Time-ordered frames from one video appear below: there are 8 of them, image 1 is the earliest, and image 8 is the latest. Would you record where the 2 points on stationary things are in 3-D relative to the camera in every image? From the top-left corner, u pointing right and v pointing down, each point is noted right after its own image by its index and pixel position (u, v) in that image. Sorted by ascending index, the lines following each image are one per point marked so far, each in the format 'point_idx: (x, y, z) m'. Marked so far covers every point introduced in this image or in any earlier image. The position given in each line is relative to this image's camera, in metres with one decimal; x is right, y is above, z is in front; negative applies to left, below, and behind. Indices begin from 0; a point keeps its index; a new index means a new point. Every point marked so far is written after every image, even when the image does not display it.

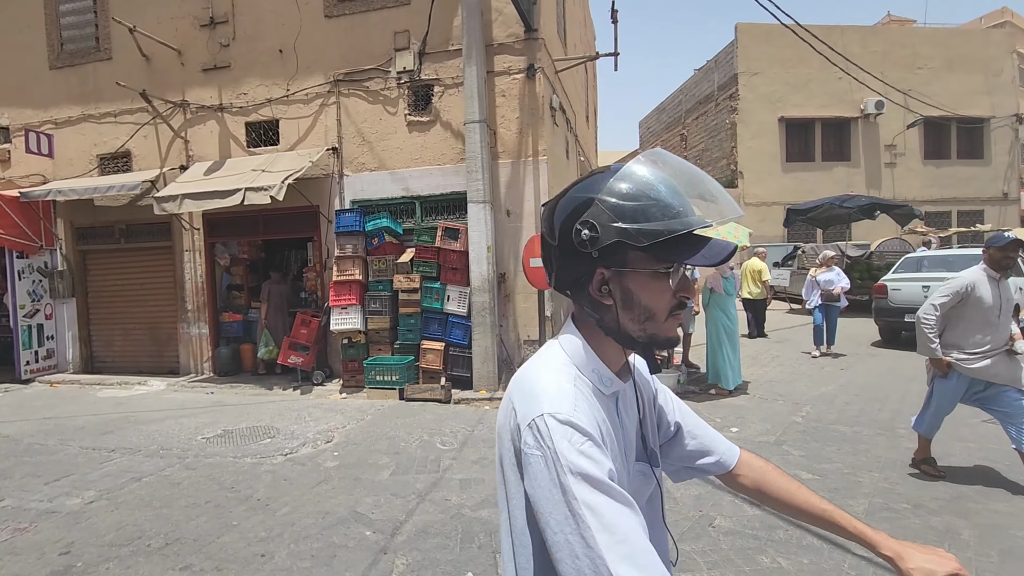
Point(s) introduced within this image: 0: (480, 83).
0: (-0.4, +2.6, +6.8) m
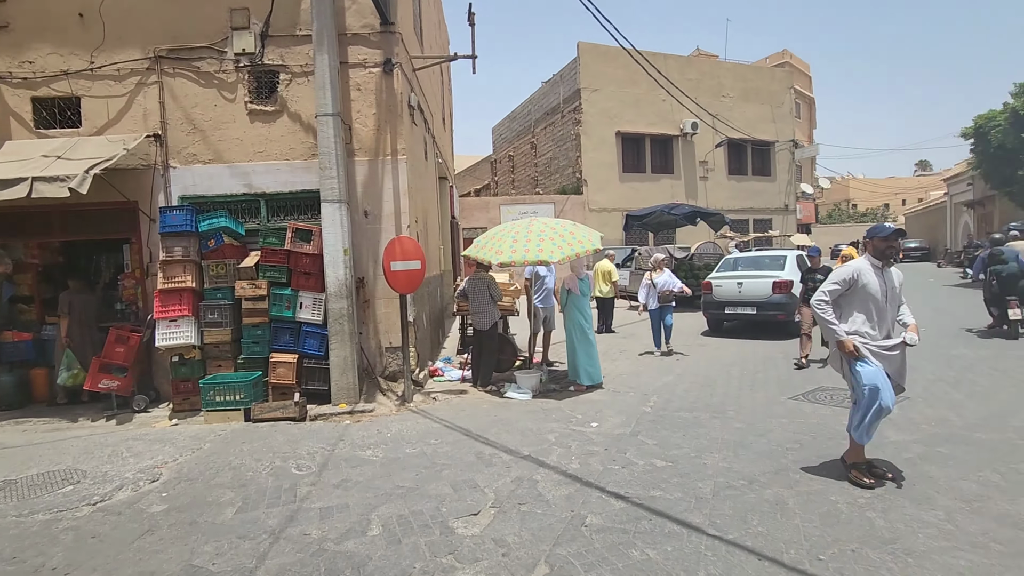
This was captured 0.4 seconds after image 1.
0: (-2.1, +2.5, +6.3) m
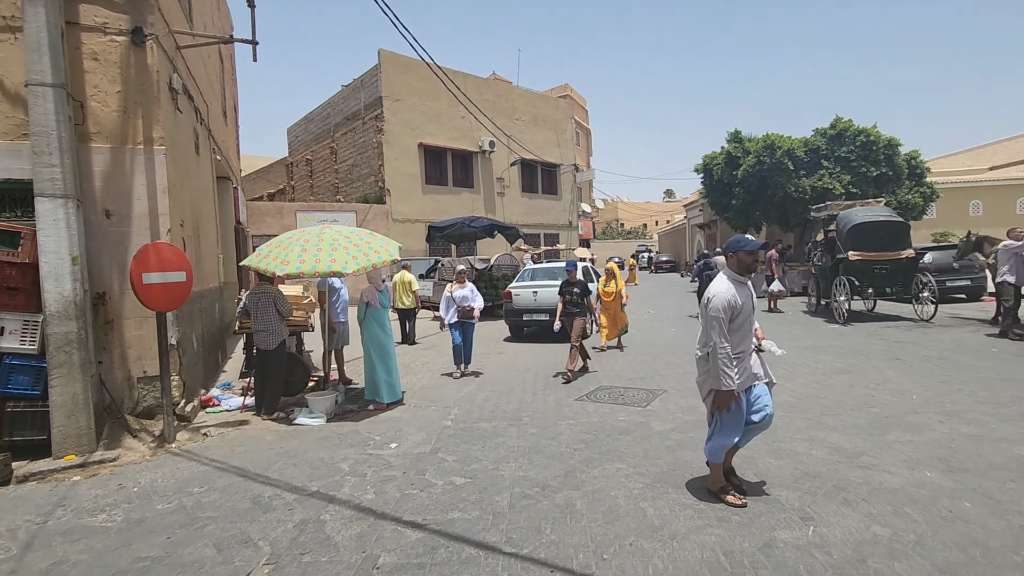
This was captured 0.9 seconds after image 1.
0: (-4.3, +2.4, +5.0) m
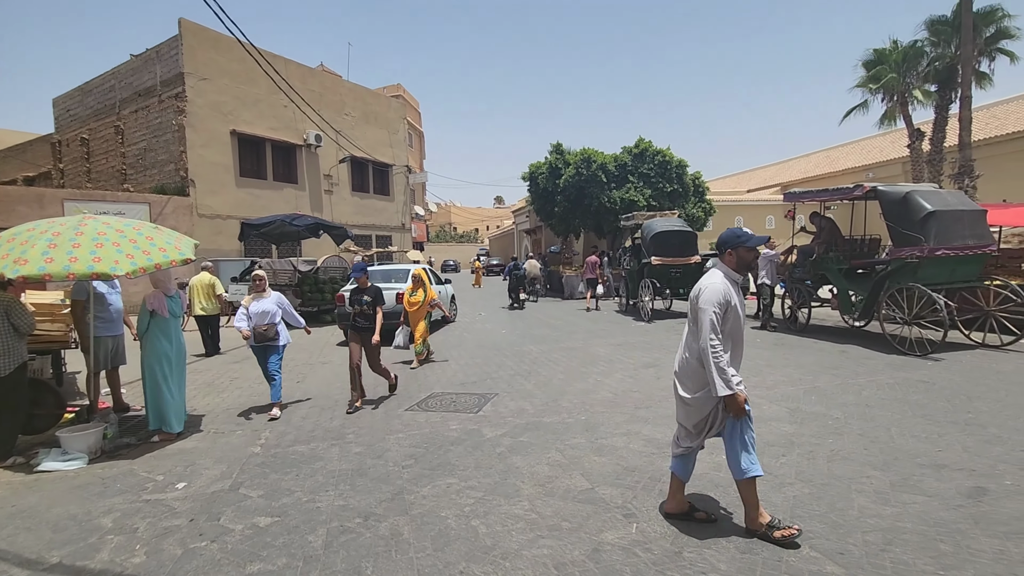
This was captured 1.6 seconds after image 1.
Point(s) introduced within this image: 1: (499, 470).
0: (-5.6, +2.3, +3.2) m
1: (-0.1, -1.5, +4.3) m
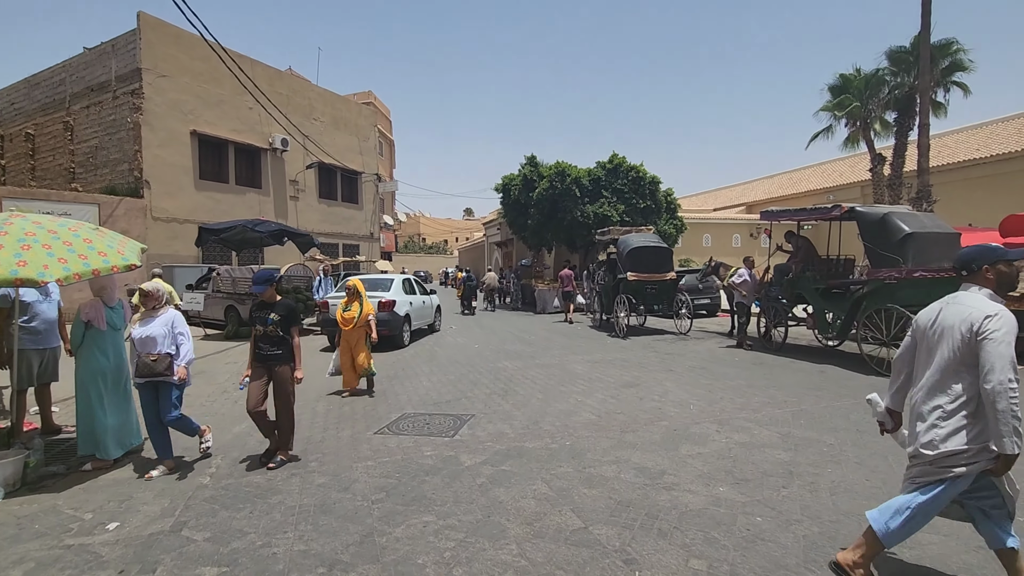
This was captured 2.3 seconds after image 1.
0: (-5.6, +2.3, +2.5) m
1: (-0.2, -1.6, +3.9) m
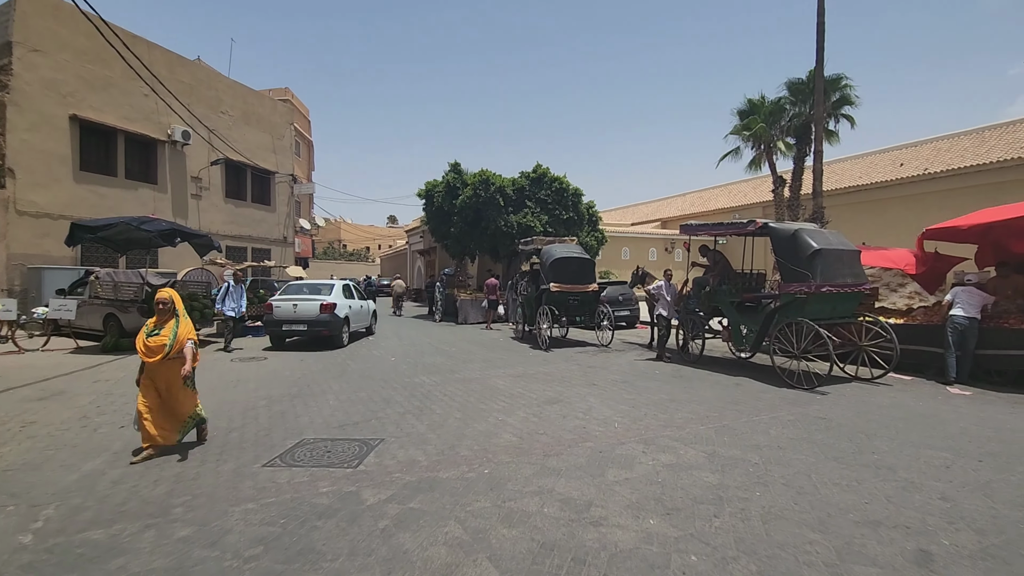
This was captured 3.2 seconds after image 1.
0: (-5.9, +2.3, +1.2) m
1: (-0.8, -1.7, +3.3) m
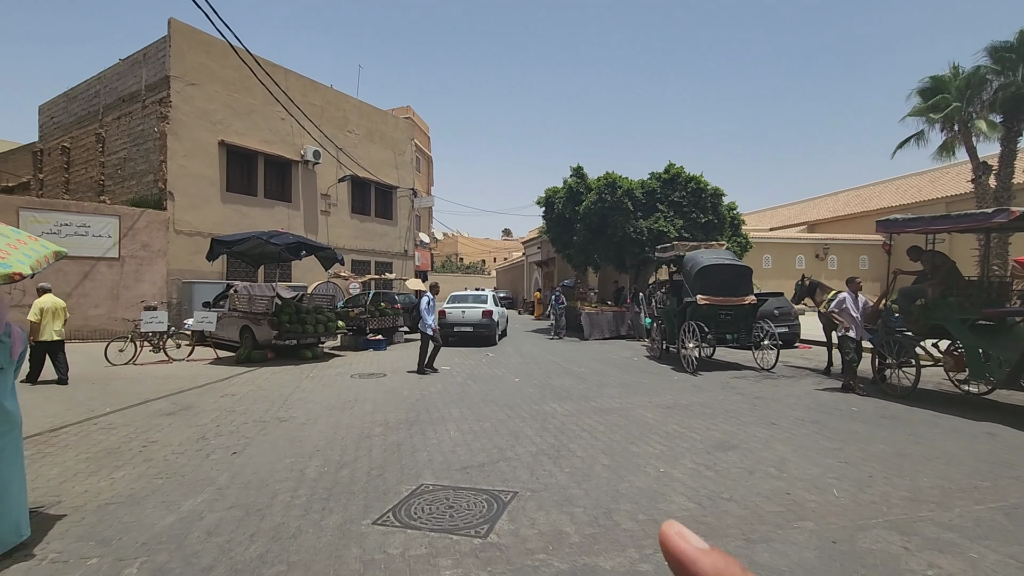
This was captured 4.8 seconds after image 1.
0: (-5.3, +2.3, +1.1) m
1: (+0.1, -1.7, +2.0) m
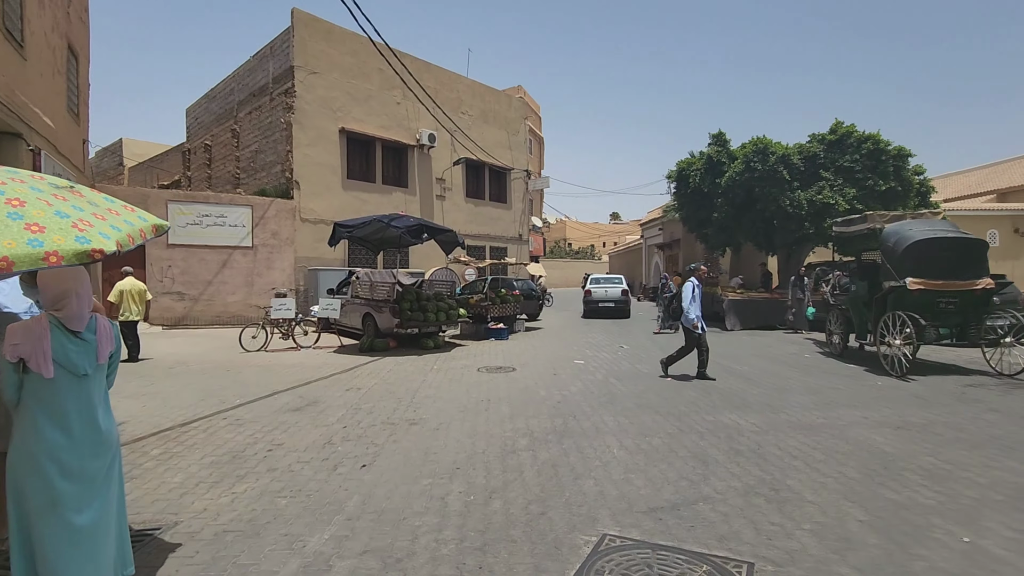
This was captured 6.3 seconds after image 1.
0: (-4.5, +2.3, +0.6) m
1: (+1.0, -1.6, +0.5) m
